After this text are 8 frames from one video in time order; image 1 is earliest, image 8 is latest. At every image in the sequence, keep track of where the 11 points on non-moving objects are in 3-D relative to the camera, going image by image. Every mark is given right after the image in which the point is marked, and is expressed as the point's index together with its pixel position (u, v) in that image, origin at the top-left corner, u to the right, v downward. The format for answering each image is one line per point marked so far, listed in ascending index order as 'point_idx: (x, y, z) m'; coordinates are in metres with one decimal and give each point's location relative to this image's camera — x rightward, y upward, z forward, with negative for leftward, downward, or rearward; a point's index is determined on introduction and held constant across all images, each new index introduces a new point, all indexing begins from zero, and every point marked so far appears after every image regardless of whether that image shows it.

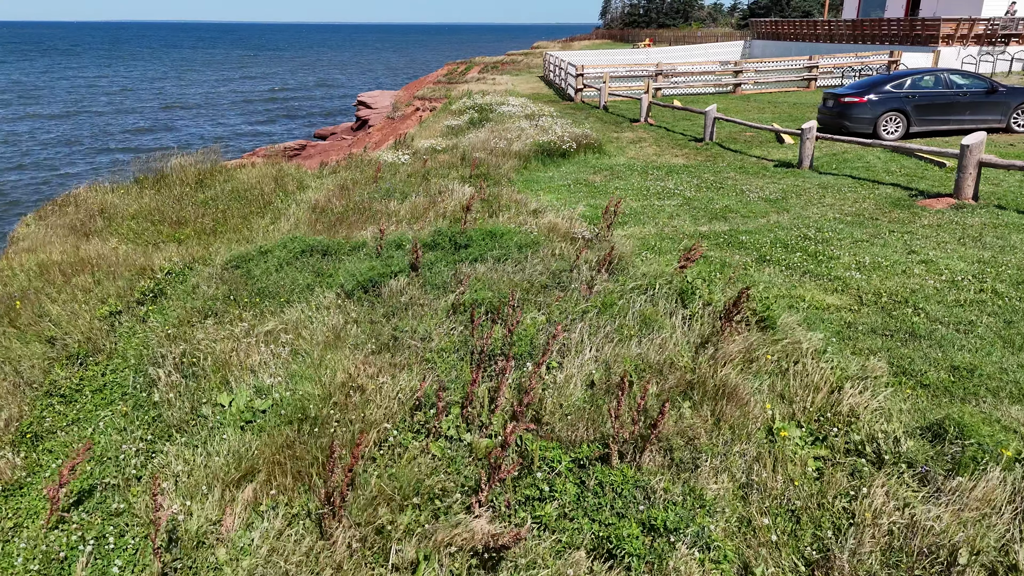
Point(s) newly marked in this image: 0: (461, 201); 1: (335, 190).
0: (-0.7, +1.2, +10.6) m
1: (-2.8, +1.5, +11.5) m
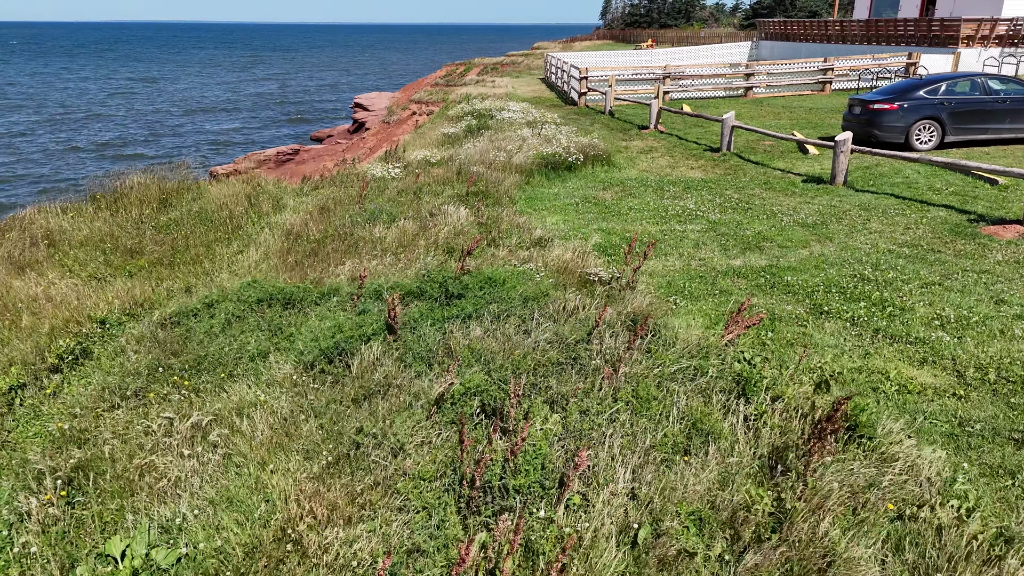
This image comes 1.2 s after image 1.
0: (-0.7, +0.8, +9.3) m
1: (-2.8, +1.1, +10.2) m
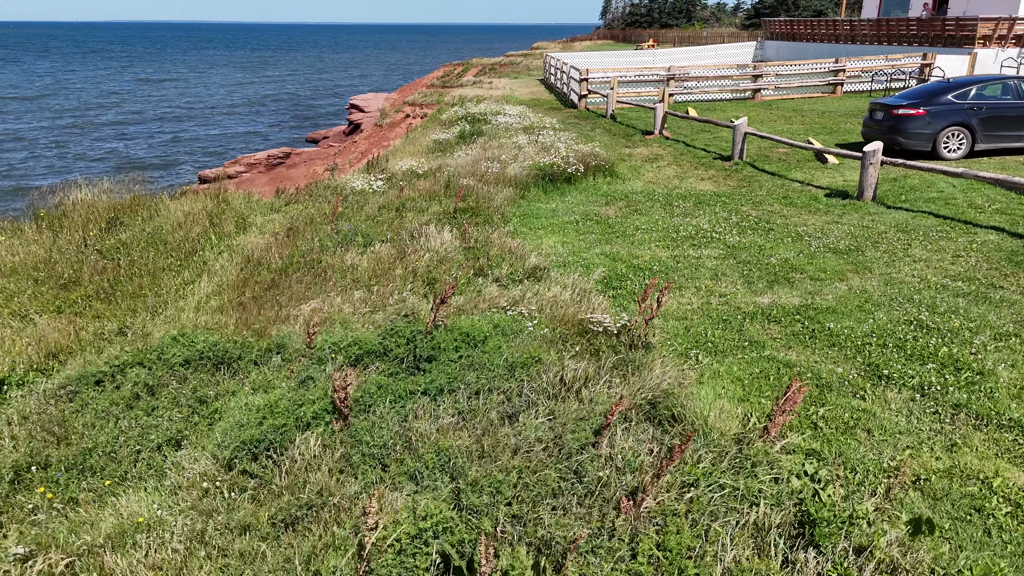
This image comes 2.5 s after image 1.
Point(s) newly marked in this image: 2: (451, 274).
0: (-0.8, +0.4, +8.2) m
1: (-2.9, +0.7, +9.1) m
2: (-0.6, +0.1, +7.6) m
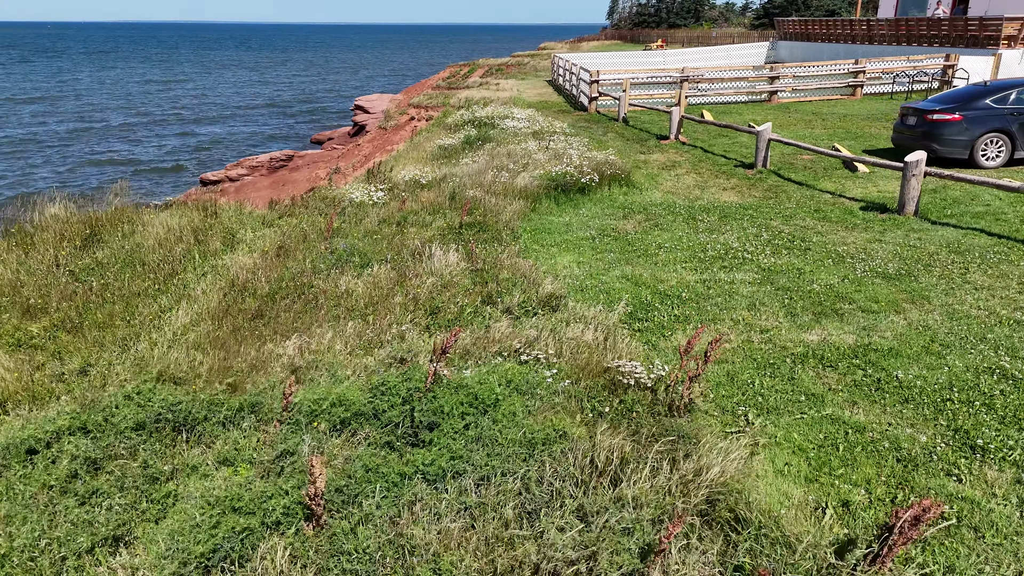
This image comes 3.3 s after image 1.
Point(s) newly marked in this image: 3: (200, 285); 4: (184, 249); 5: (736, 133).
0: (-0.7, +0.1, +7.4) m
1: (-2.7, +0.4, +8.3) m
2: (-0.5, -0.1, +6.8) m
3: (-3.2, 0.0, +7.5) m
4: (-3.8, +0.4, +8.5) m
5: (+5.2, +3.6, +17.0) m
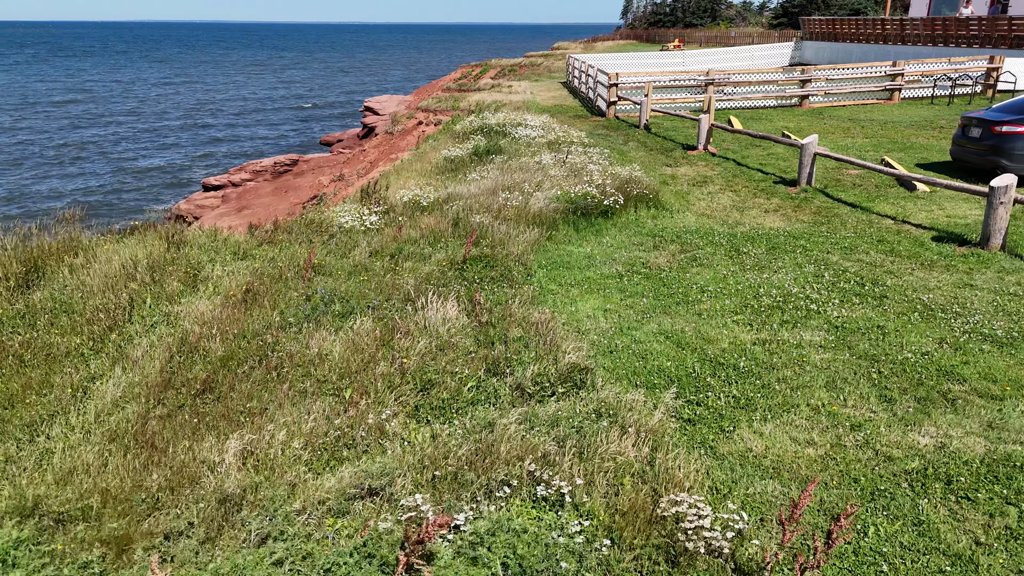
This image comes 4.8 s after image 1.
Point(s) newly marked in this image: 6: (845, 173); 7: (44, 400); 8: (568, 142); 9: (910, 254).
0: (-0.6, -0.4, +6.0) m
1: (-2.6, -0.1, +7.0) m
2: (-0.4, -0.6, +5.4) m
3: (-3.1, -0.5, +6.1) m
4: (-3.7, 0.0, +7.1) m
5: (+5.4, +3.0, +15.5) m
6: (+5.8, +2.0, +12.7) m
7: (-3.4, -0.8, +5.3) m
8: (+1.1, +3.0, +14.9) m
9: (+4.5, +0.4, +8.2) m
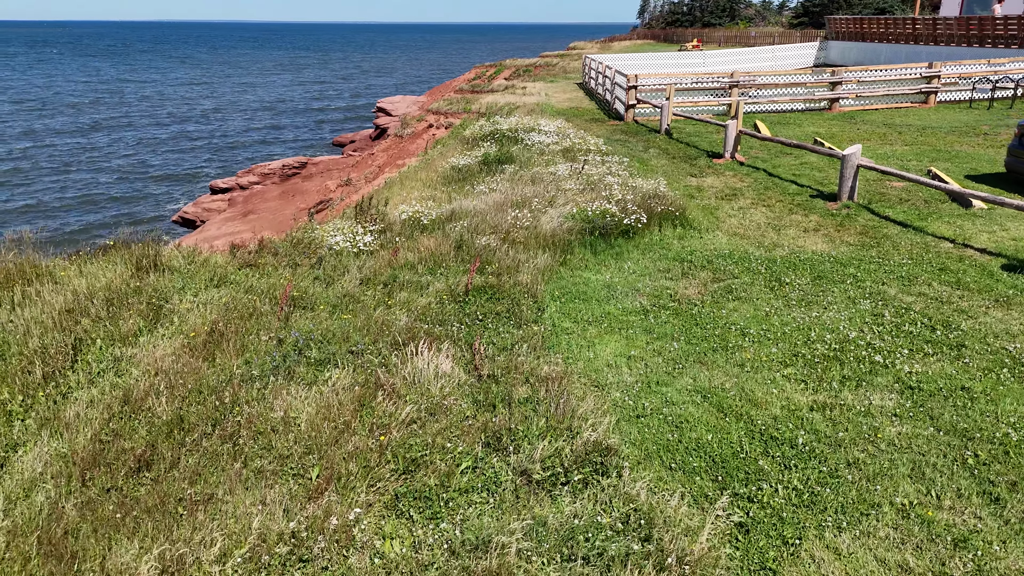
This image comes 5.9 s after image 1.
0: (-0.6, -0.7, +5.0) m
1: (-2.6, -0.4, +6.0) m
2: (-0.4, -1.0, +4.4) m
3: (-3.0, -0.8, +5.2) m
4: (-3.6, -0.4, +6.2) m
5: (+5.7, +2.7, +14.4) m
6: (+6.0, +1.6, +11.6) m
7: (-3.3, -1.1, +4.4) m
8: (+1.4, +2.6, +13.9) m
9: (+4.5, 0.0, +7.1) m
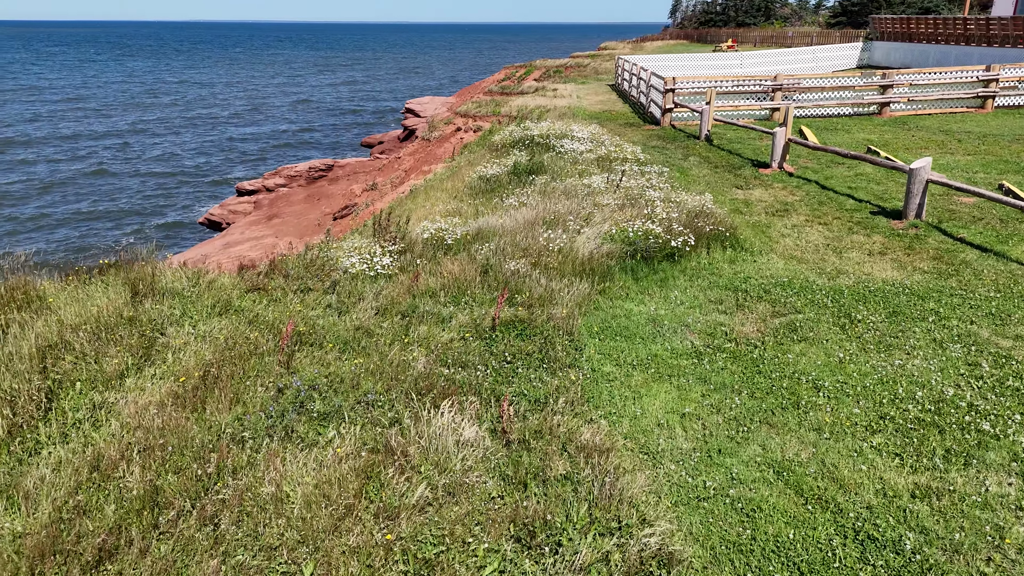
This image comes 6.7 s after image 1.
0: (-0.3, -1.0, +4.2) m
1: (-2.3, -0.7, +5.3) m
2: (-0.2, -1.3, +3.6) m
3: (-2.8, -1.0, +4.5) m
4: (-3.3, -0.6, +5.5) m
5: (+6.3, +2.3, +13.3) m
6: (+6.4, +1.2, +10.6) m
7: (-3.2, -1.4, +3.7) m
8: (+1.9, +2.3, +13.0) m
9: (+4.8, -0.3, +6.1) m
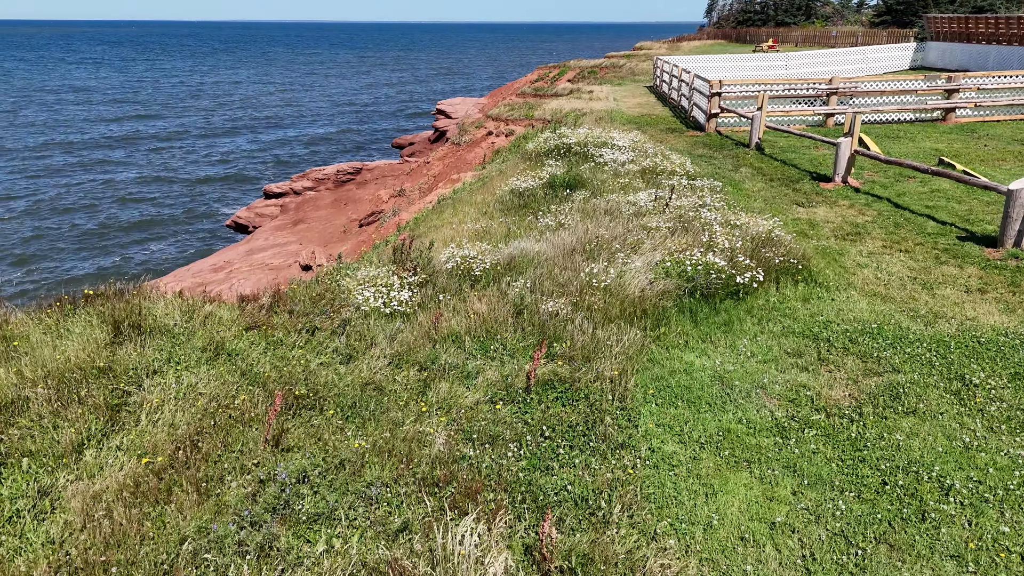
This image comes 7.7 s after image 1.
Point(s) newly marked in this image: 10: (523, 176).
0: (-0.2, -1.4, +3.2) m
1: (-2.1, -1.0, +4.3) m
2: (-0.1, -1.7, +2.5) m
3: (-2.6, -1.4, +3.5) m
4: (-3.1, -0.9, +4.5) m
5: (+6.9, +1.8, +12.0) m
6: (+6.9, +0.8, +9.2) m
7: (-3.0, -1.7, +2.7) m
8: (+2.5, +1.9, +11.9) m
9: (+5.1, -0.8, +4.9) m
10: (+0.2, +1.9, +12.2) m
